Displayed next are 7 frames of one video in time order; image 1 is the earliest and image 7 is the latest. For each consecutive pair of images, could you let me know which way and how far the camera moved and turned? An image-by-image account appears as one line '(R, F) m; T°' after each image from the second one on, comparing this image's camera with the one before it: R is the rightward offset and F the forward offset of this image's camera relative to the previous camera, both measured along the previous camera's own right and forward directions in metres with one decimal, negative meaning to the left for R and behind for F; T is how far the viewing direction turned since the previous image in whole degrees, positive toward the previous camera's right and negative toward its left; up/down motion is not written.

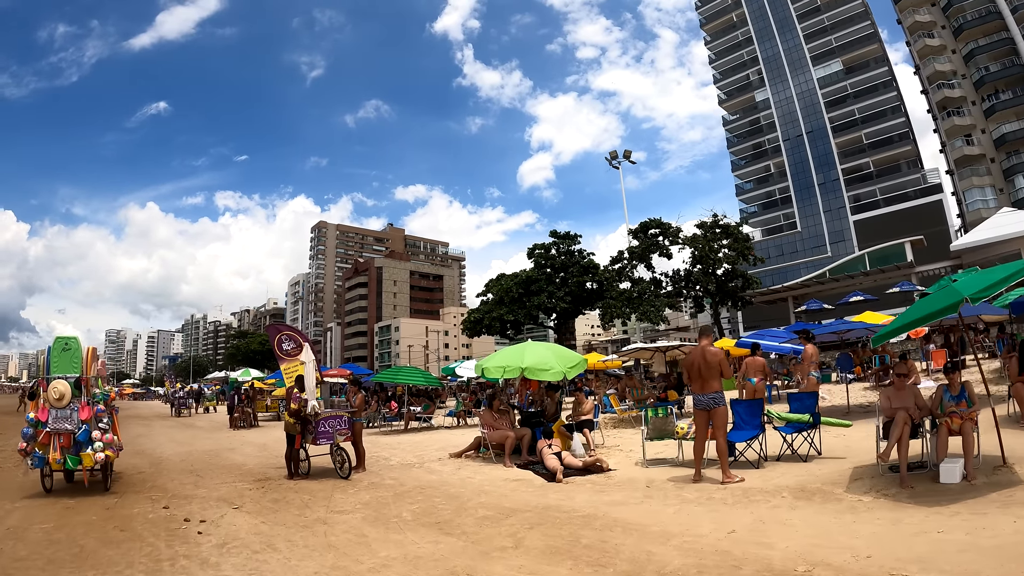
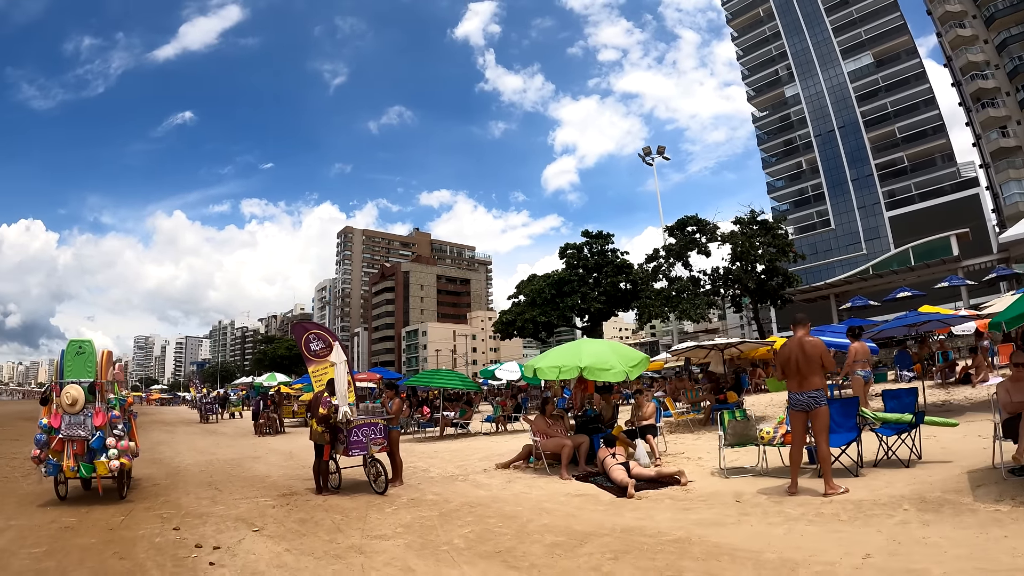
(-0.5, +1.3) m; -2°
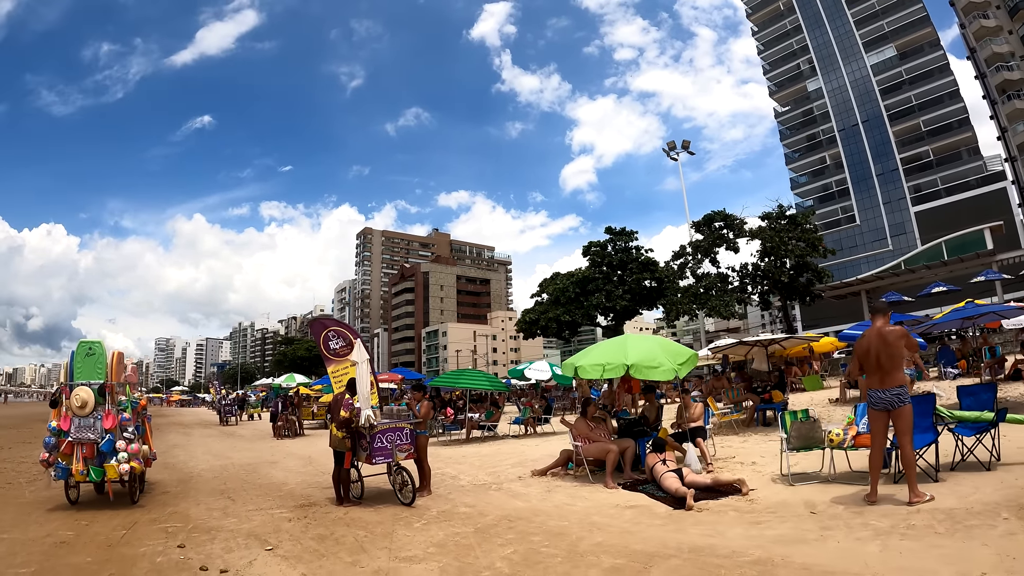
(-0.3, +0.8) m; -2°
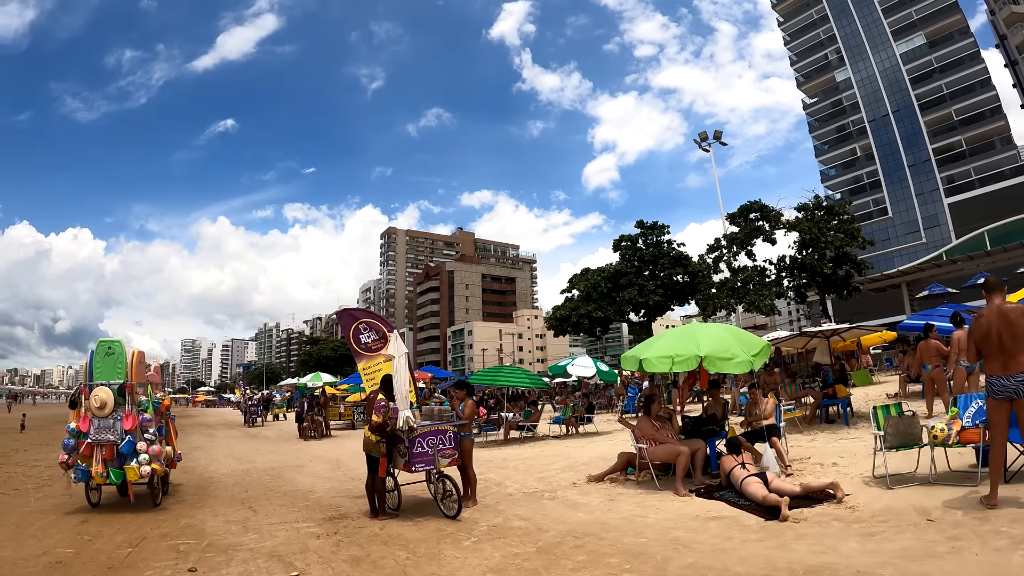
(-0.4, +1.0) m; -2°
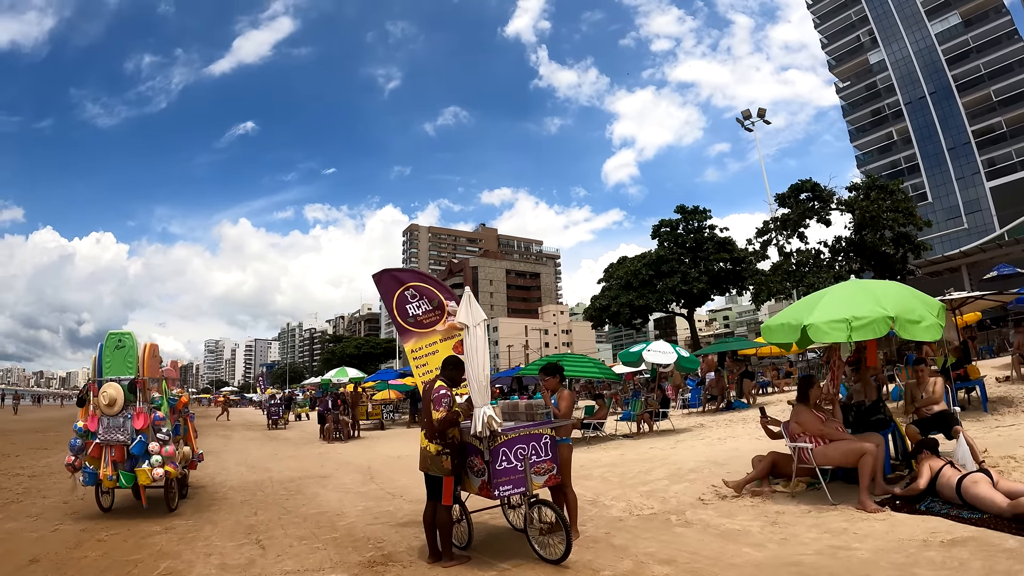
(-0.8, +2.0) m; -2°
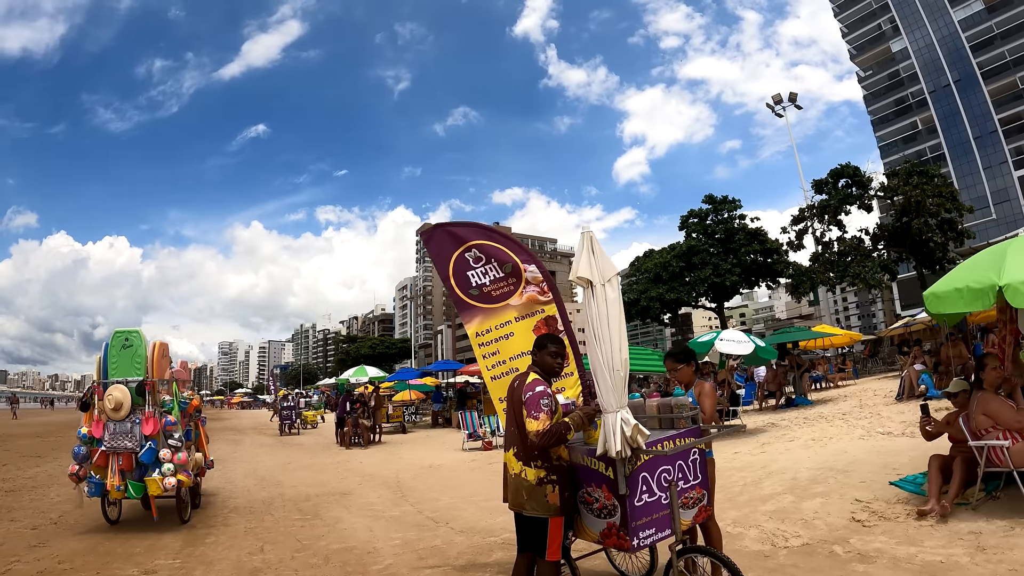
(-0.6, +1.4) m; -1°
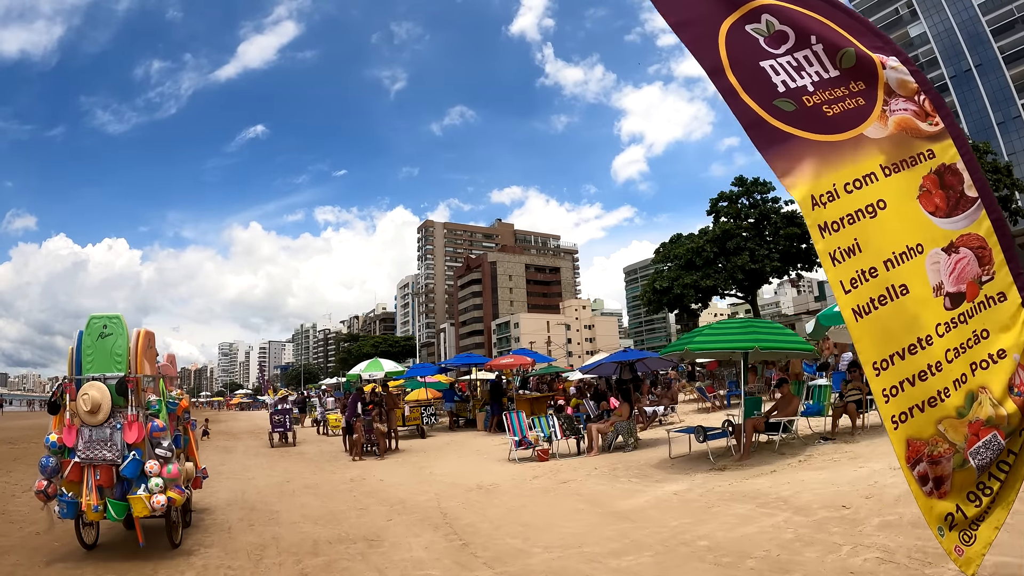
(-0.9, +2.4) m; 0°
